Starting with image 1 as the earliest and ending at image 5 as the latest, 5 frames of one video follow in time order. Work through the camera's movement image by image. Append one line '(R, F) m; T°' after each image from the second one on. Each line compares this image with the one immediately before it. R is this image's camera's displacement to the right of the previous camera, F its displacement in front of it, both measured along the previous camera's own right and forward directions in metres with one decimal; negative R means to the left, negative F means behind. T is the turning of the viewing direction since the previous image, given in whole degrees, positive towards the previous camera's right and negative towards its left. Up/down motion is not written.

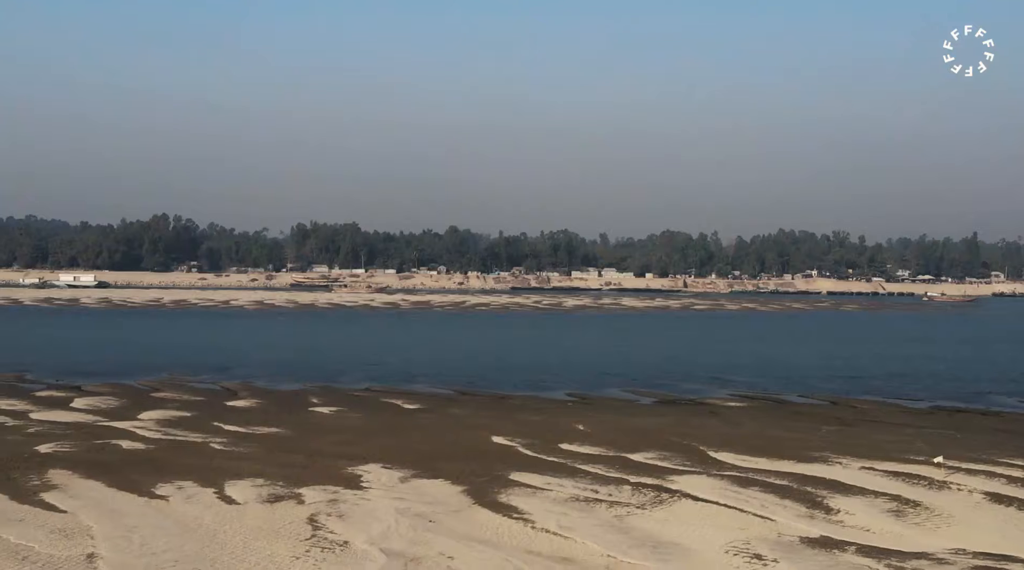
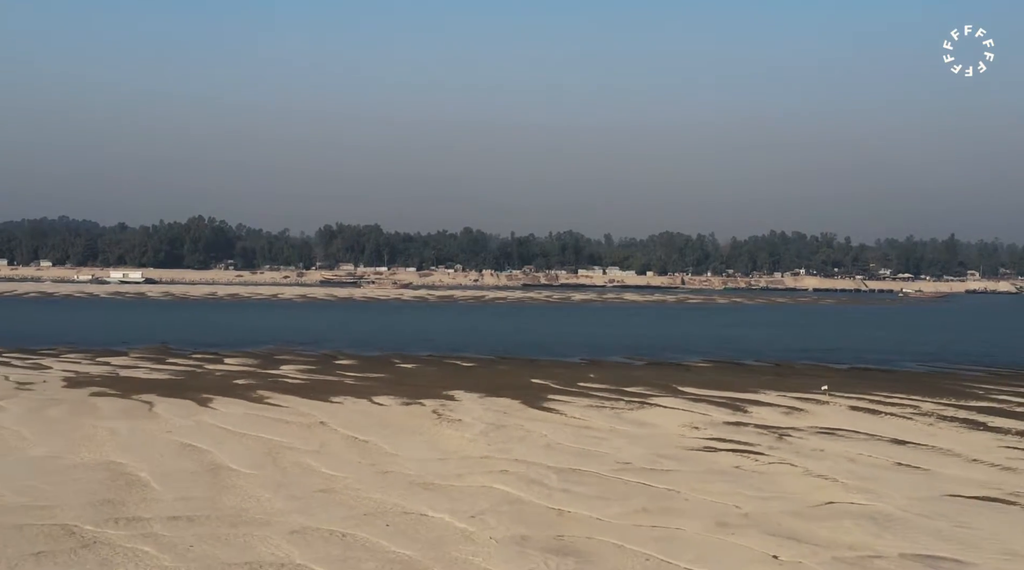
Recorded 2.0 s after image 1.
(-0.6, -8.6) m; 0°
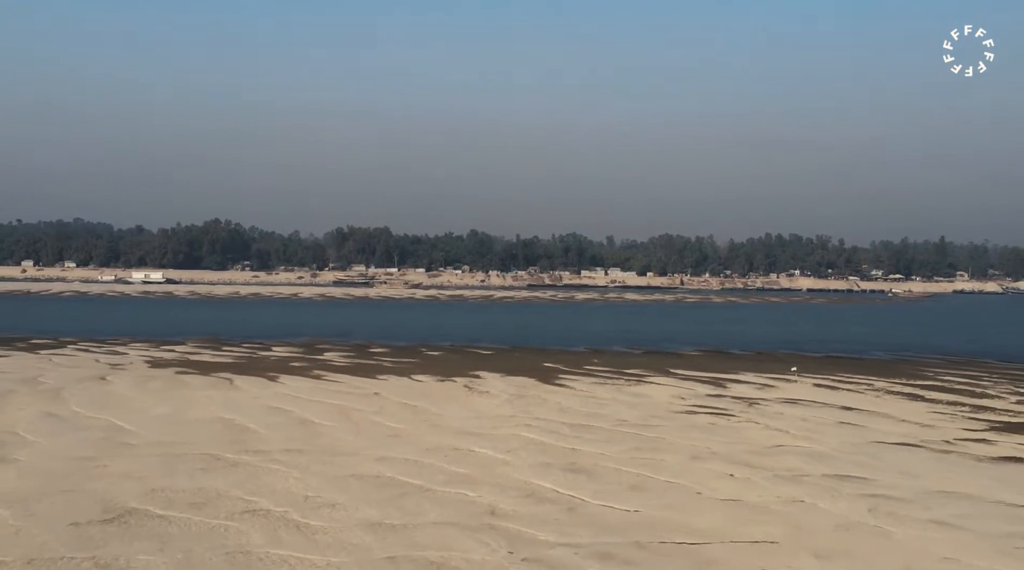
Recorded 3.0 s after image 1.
(-0.3, -4.3) m; 0°
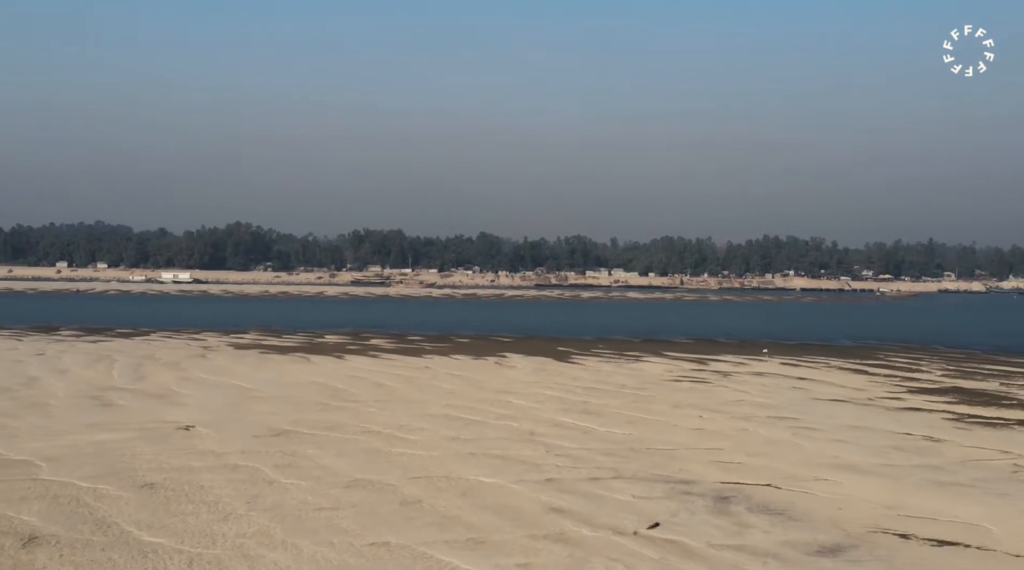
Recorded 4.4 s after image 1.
(-0.4, -6.0) m; 0°
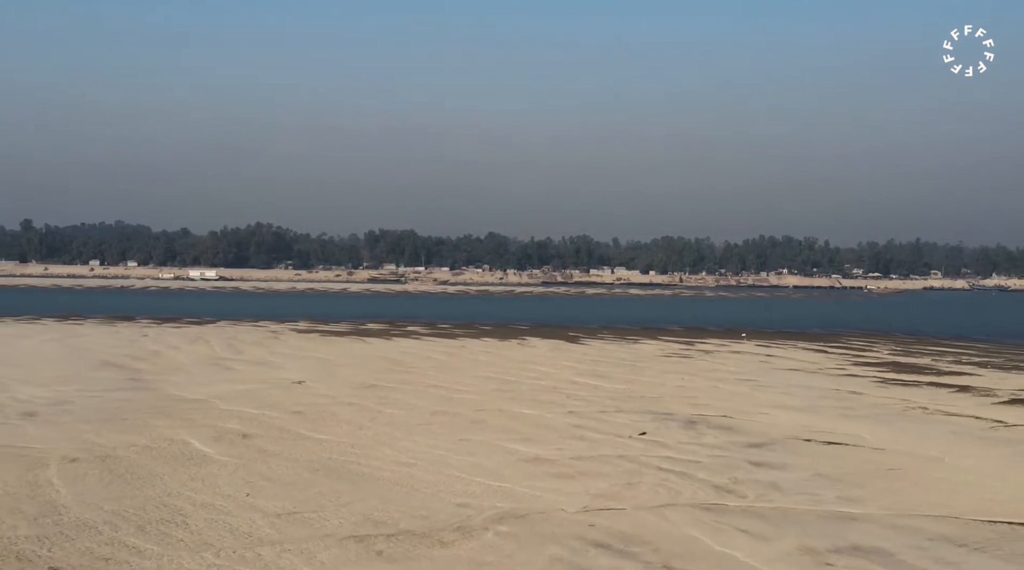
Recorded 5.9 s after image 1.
(-0.5, -6.5) m; 0°
